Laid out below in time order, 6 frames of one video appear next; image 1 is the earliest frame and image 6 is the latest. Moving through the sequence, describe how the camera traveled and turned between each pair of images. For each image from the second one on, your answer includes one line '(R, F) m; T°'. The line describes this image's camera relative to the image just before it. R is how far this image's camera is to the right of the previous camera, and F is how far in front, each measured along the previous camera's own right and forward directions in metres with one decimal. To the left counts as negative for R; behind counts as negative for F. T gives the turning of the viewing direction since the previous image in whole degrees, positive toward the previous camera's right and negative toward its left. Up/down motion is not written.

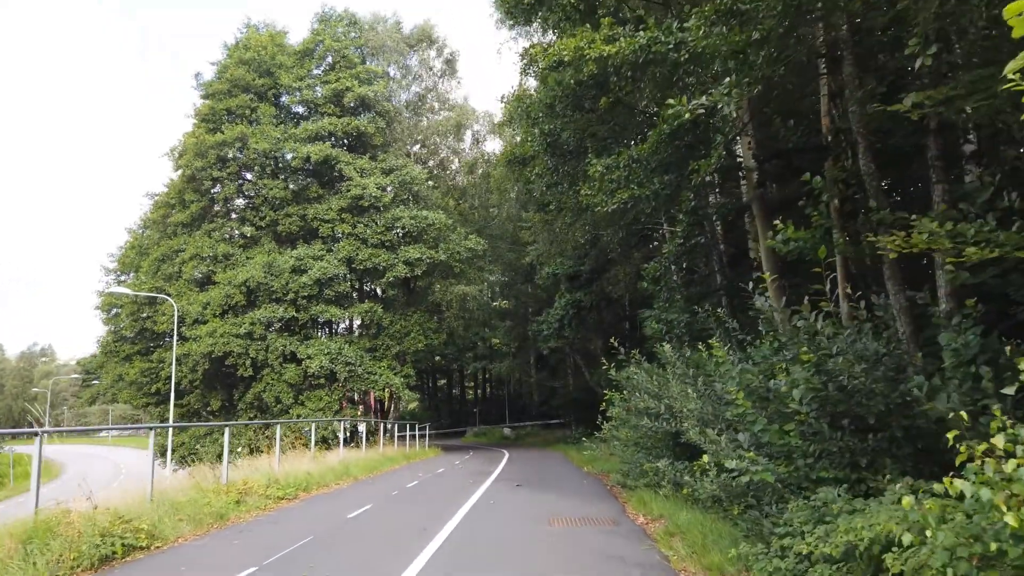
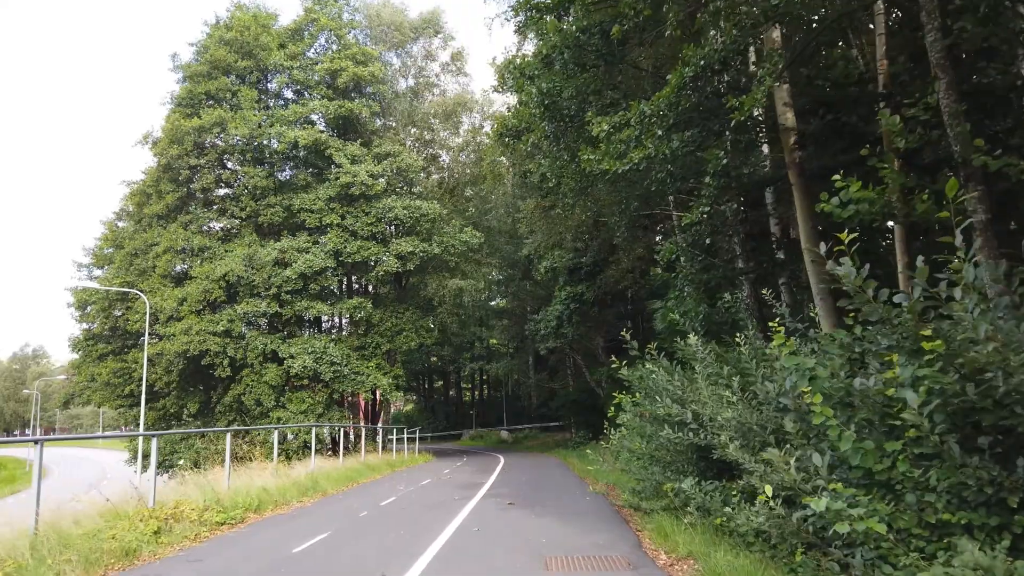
(+0.1, +1.8) m; 0°
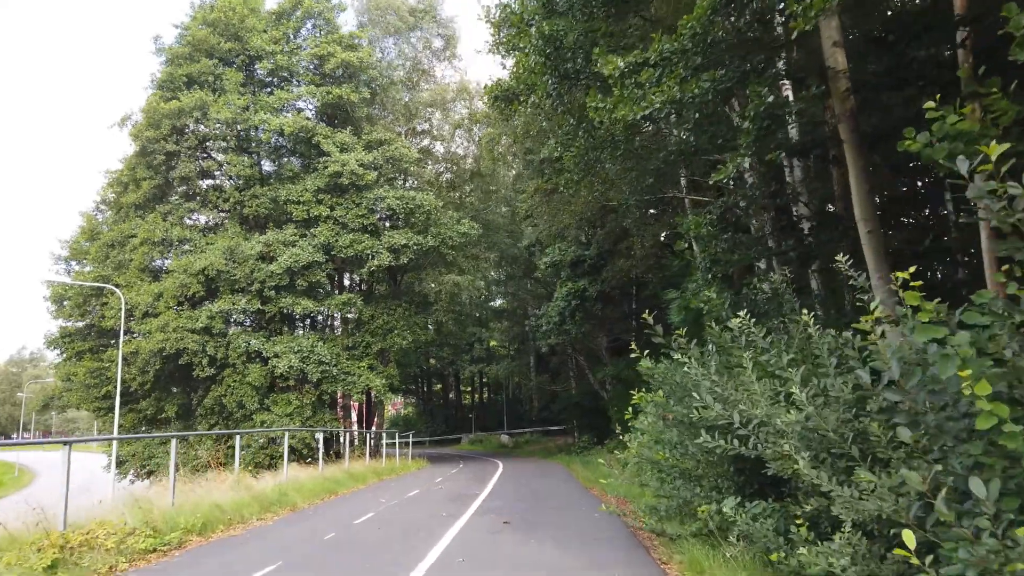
(+0.1, +1.6) m; 0°
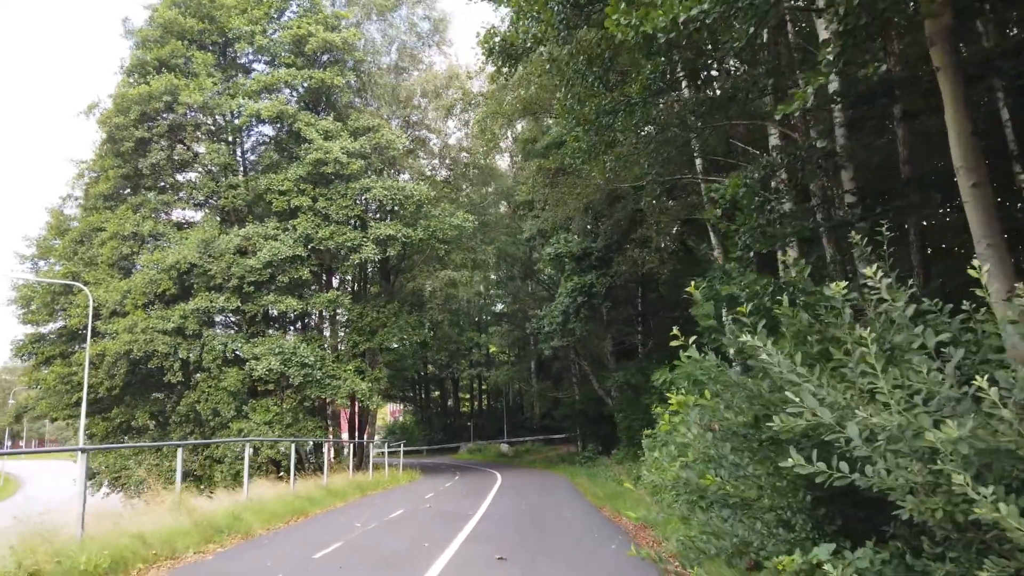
(0.0, +1.8) m; 0°
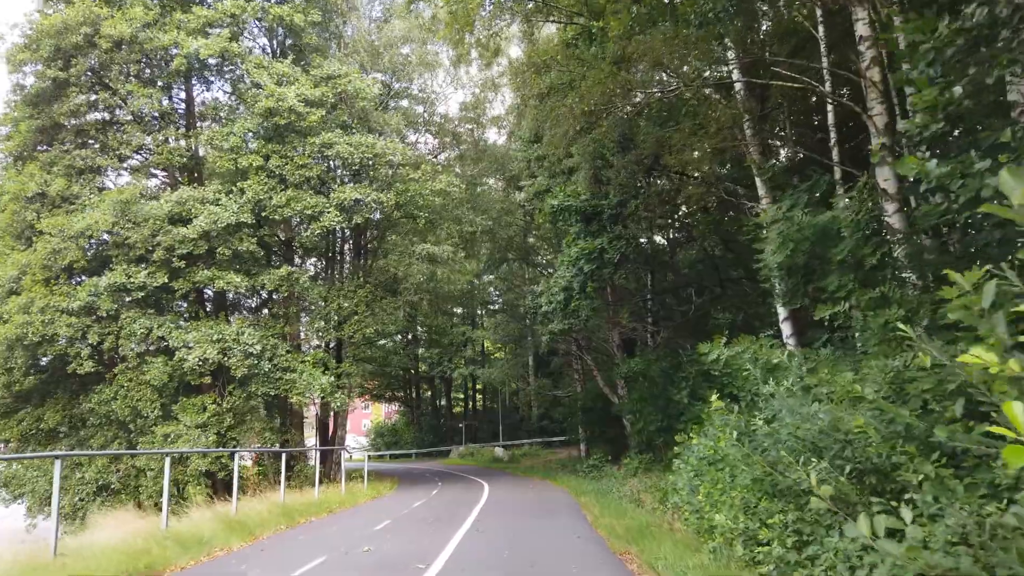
(+0.2, +4.1) m; 0°
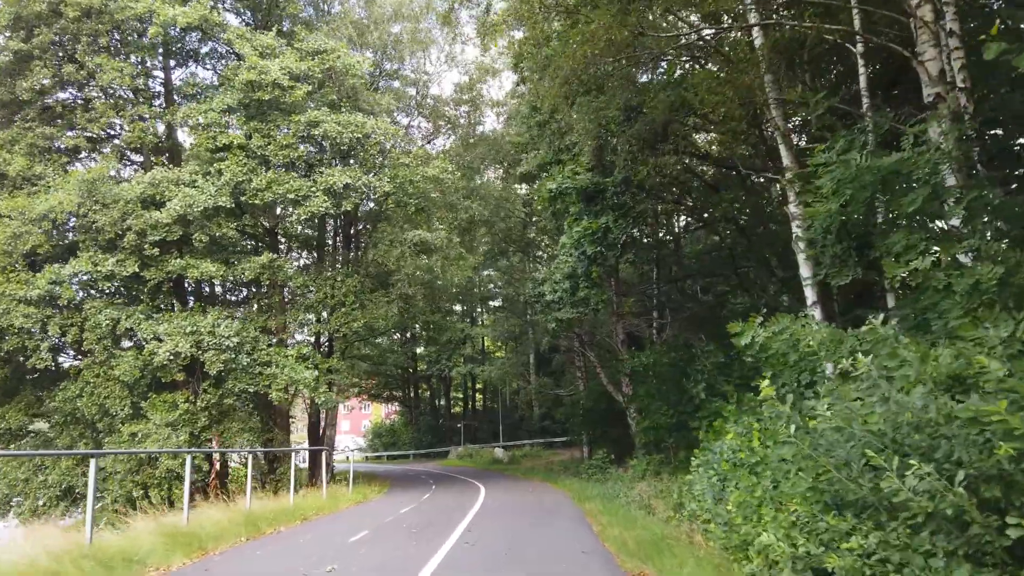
(+0.1, +1.4) m; 0°
